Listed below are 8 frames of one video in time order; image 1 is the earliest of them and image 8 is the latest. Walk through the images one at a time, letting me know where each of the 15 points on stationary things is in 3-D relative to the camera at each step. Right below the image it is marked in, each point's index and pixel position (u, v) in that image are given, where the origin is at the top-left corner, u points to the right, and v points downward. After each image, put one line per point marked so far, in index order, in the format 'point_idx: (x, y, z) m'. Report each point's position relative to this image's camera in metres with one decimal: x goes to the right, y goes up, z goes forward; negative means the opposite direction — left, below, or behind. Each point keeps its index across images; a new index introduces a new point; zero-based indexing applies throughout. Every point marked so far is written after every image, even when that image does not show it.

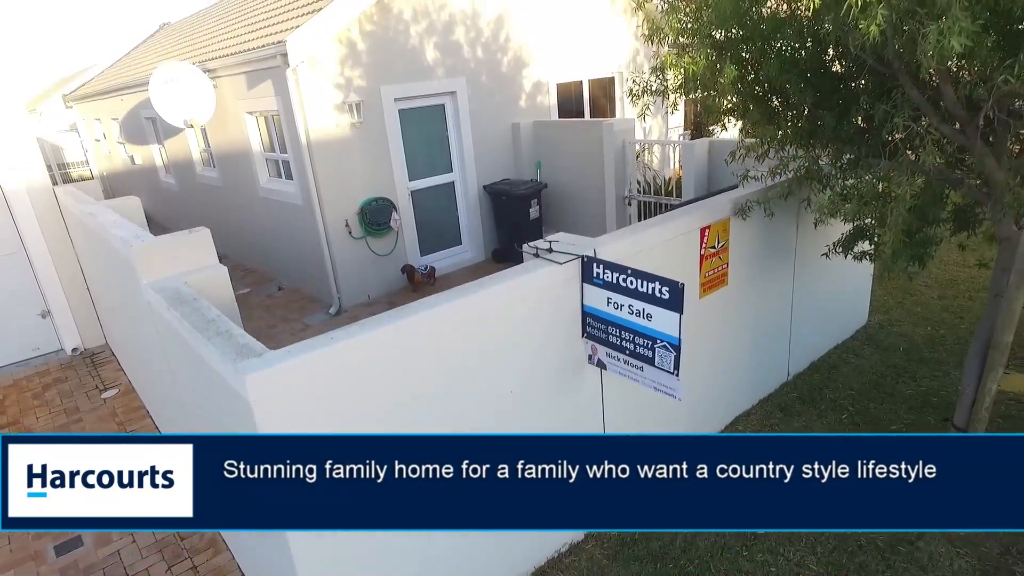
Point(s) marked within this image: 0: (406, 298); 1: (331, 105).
0: (-1.4, -0.1, +8.0) m
1: (-2.1, +2.1, +7.2) m
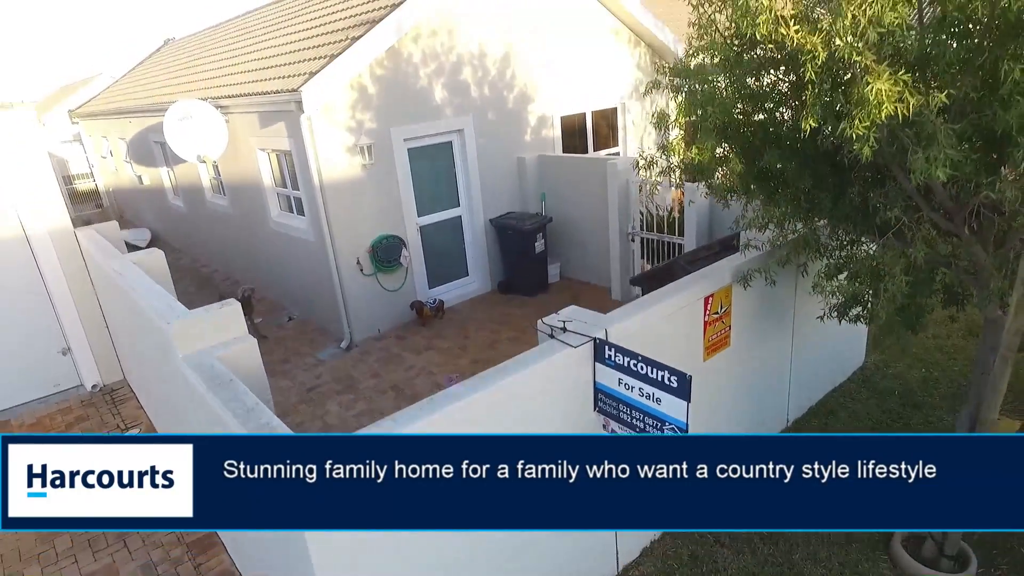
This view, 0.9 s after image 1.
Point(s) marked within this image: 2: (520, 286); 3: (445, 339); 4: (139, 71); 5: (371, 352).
0: (-1.3, -0.6, +8.2) m
1: (-2.1, +1.7, +7.4) m
2: (+0.1, +0.1, +9.0) m
3: (-0.8, -0.7, +7.9) m
4: (-11.8, +6.8, +19.4) m
5: (-1.8, -0.8, +7.8) m
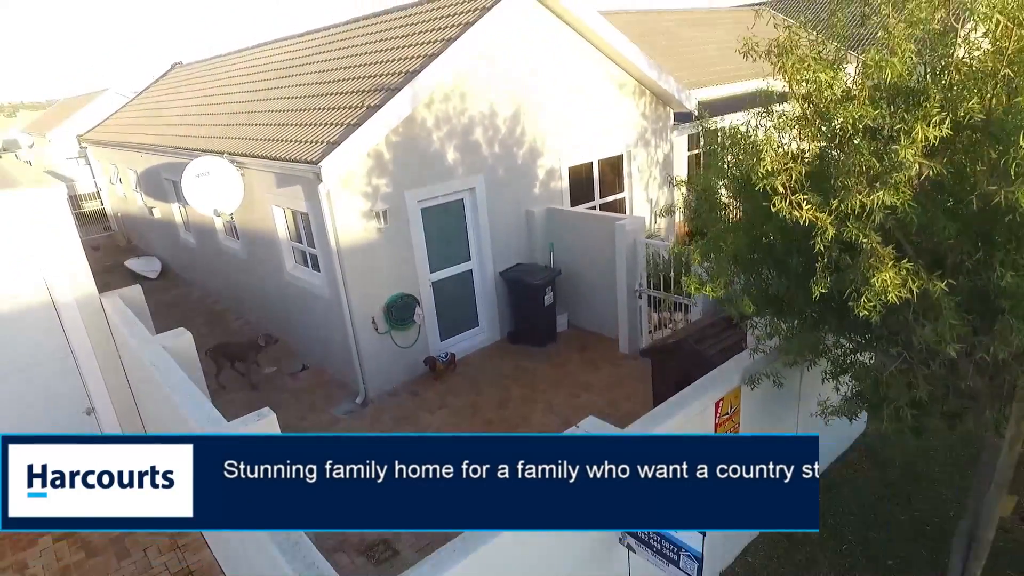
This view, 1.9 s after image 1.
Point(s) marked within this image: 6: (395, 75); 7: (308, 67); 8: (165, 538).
0: (-1.1, -1.4, +8.4) m
1: (-1.9, +0.9, +7.6) m
2: (+0.3, -0.7, +9.2) m
3: (-0.7, -1.4, +8.1) m
4: (-11.7, +6.0, +19.7) m
5: (-1.6, -1.6, +8.0) m
6: (-1.6, +2.8, +8.3) m
7: (-3.8, +4.0, +11.3) m
8: (-3.5, -2.5, +6.2) m
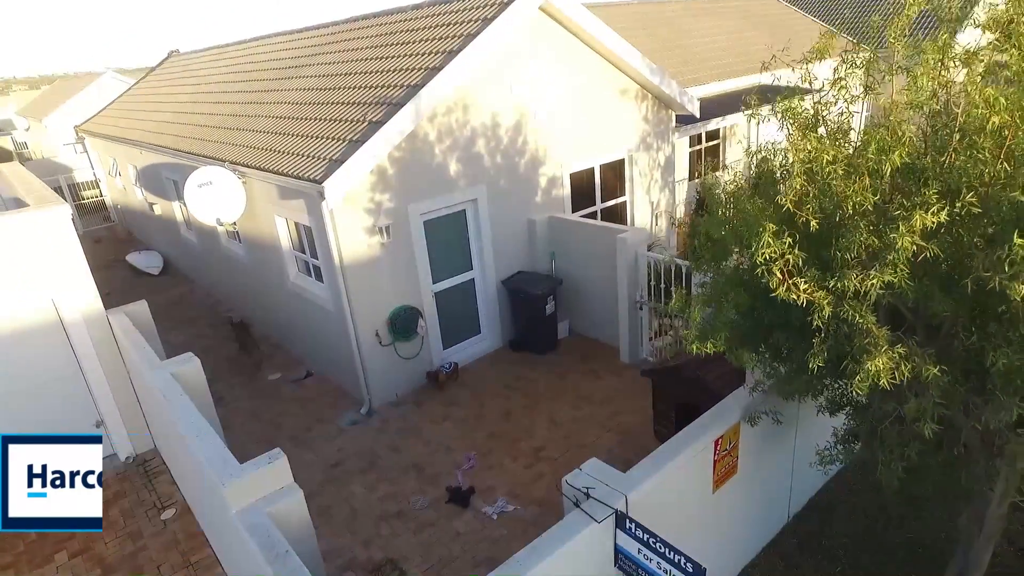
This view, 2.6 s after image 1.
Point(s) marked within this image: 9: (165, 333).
0: (-1.1, -1.5, +8.5) m
1: (-1.9, +0.7, +7.7) m
2: (+0.3, -0.8, +9.3) m
3: (-0.7, -1.6, +8.2) m
4: (-11.7, +6.3, +19.5) m
5: (-1.6, -1.7, +8.1) m
6: (-1.5, +2.6, +8.2) m
7: (-3.7, +4.0, +11.2) m
8: (-3.4, -2.7, +6.3) m
9: (-6.8, -0.9, +12.0) m
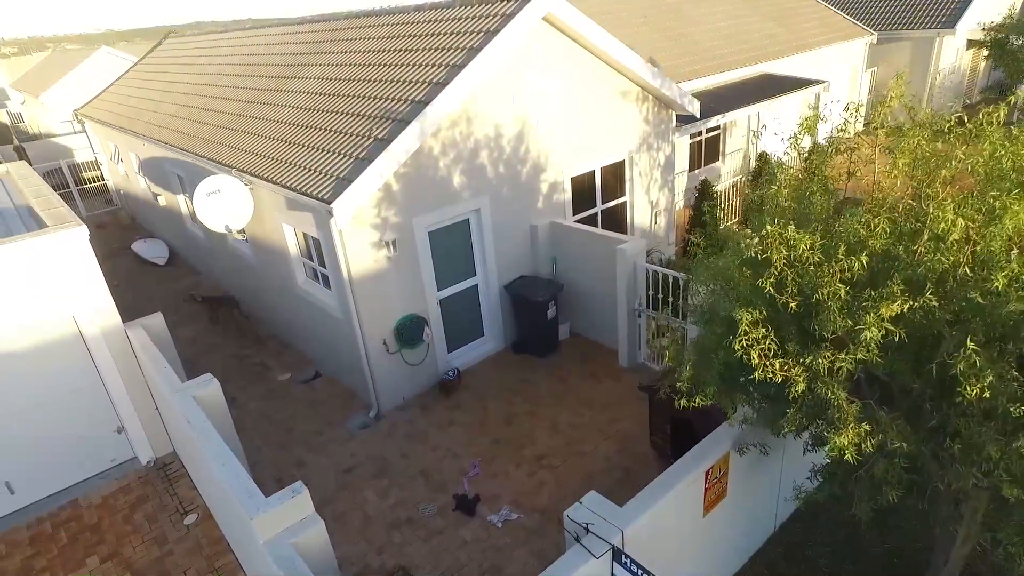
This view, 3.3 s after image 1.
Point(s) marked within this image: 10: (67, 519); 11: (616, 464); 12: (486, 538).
0: (-1.1, -1.6, +8.9) m
1: (-1.8, +0.6, +7.9) m
2: (+0.3, -0.9, +9.6) m
3: (-0.6, -1.7, +8.6) m
4: (-11.7, +6.8, +19.4) m
5: (-1.6, -1.9, +8.5) m
6: (-1.5, +2.5, +8.4) m
7: (-3.7, +4.0, +11.2) m
8: (-3.4, -3.0, +6.7) m
9: (-6.7, -0.8, +12.3) m
10: (-5.4, -2.8, +7.5) m
11: (+1.3, -2.1, +7.4) m
12: (-0.3, -2.7, +6.5) m
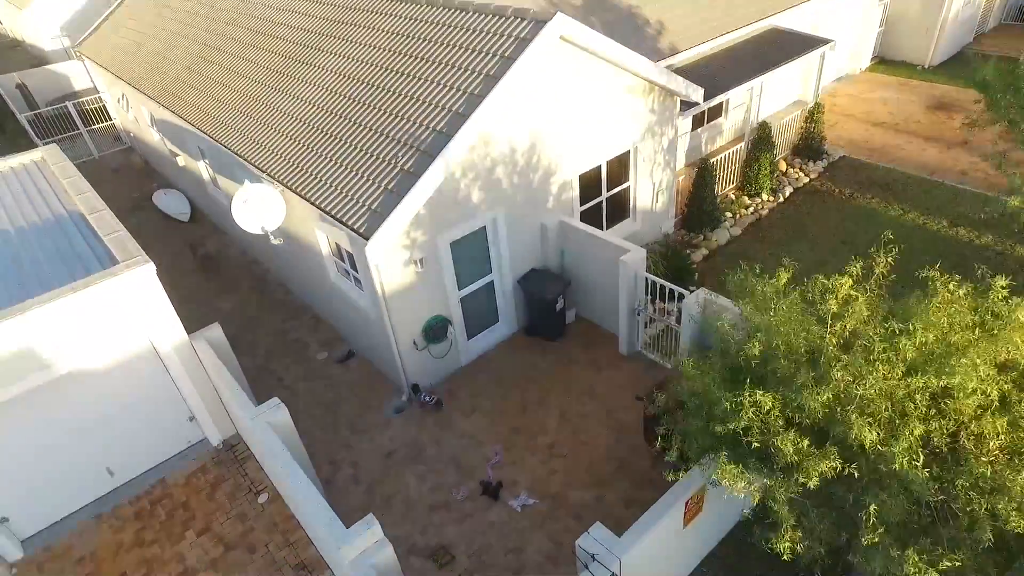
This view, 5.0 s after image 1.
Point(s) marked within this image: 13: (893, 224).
0: (-0.9, -1.6, +10.2) m
1: (-1.6, +0.3, +8.9) m
2: (+0.5, -0.8, +10.8) m
3: (-0.4, -1.8, +9.9) m
4: (-11.5, +8.5, +19.0) m
5: (-1.3, -2.0, +9.9) m
6: (-1.3, +2.3, +8.9) m
7: (-3.5, +4.3, +11.5) m
8: (-3.2, -3.3, +8.4) m
9: (-6.5, -0.2, +13.4) m
10: (-5.2, -3.1, +9.0) m
11: (+1.5, -2.4, +8.9) m
12: (0.0, -3.1, +8.1) m
13: (+8.1, +1.3, +13.1) m
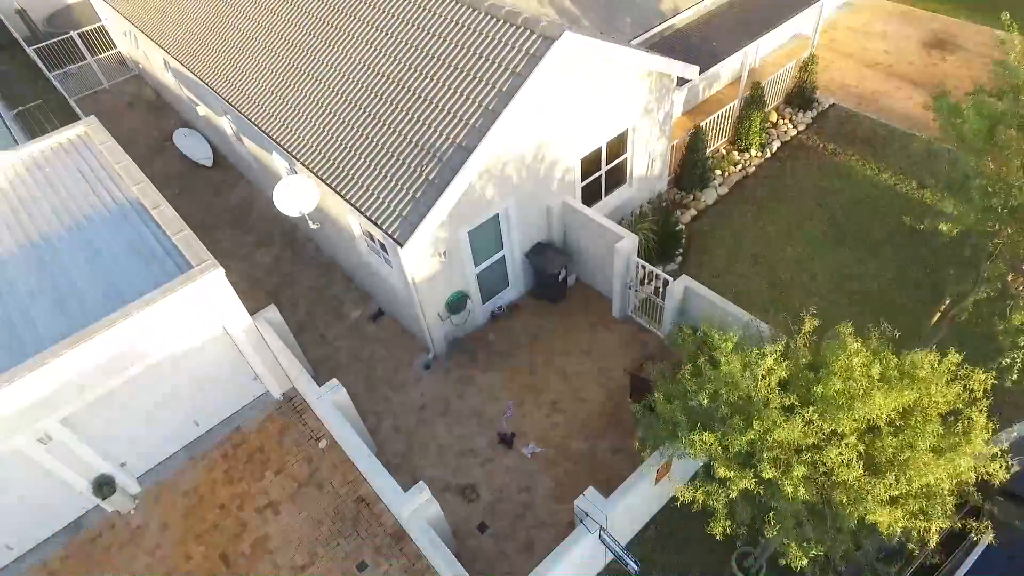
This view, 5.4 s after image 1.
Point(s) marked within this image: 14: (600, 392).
0: (-0.7, -1.2, +12.1) m
1: (-1.5, +0.5, +10.4) m
2: (+0.7, -0.2, +12.5) m
3: (-0.2, -1.4, +11.9) m
4: (-11.4, +10.5, +18.6) m
5: (-1.2, -1.5, +11.8) m
6: (-1.1, +2.5, +10.0) m
7: (-3.3, +4.9, +12.1) m
8: (-3.0, -3.2, +10.6) m
9: (-6.4, +0.9, +14.9) m
10: (-5.0, -2.8, +11.2) m
11: (+1.7, -2.1, +10.9) m
12: (+0.1, -3.0, +10.4) m
13: (+8.3, +2.4, +14.4) m
14: (+1.6, -1.9, +11.2) m
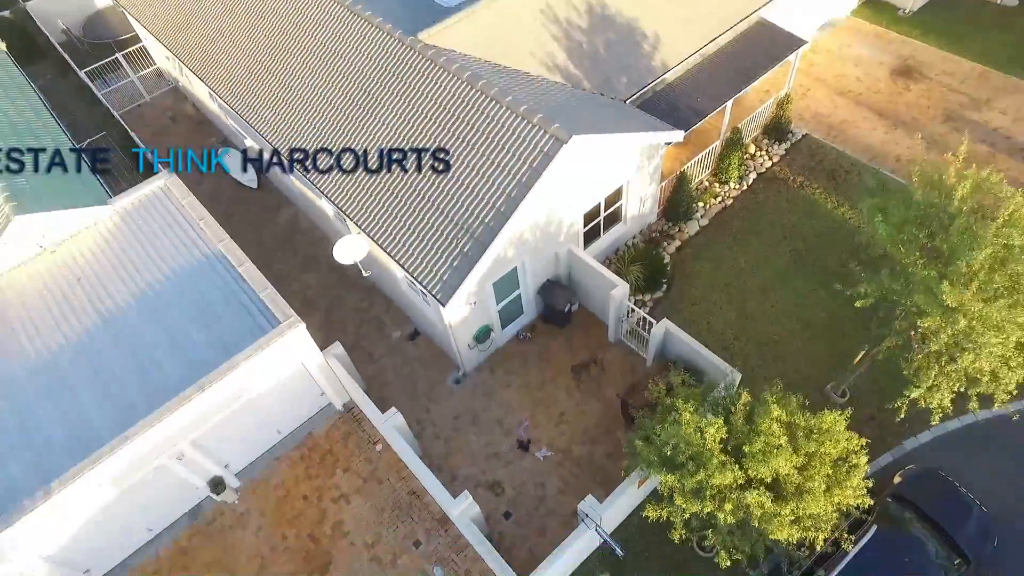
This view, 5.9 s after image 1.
0: (-0.3, -1.9, +14.9) m
1: (-1.1, -0.4, +13.1) m
2: (+1.0, -0.9, +15.3) m
3: (+0.1, -2.1, +14.7) m
4: (-11.1, +10.4, +20.2) m
5: (-0.8, -2.3, +14.7) m
6: (-0.8, +1.5, +12.5) m
7: (-3.0, +4.1, +14.4) m
8: (-2.6, -4.1, +13.7) m
9: (-6.0, +0.4, +17.6) m
10: (-4.6, -3.6, +14.2) m
11: (+2.0, -3.0, +13.9) m
12: (+0.5, -3.9, +13.4) m
13: (+8.6, +1.9, +16.9) m
14: (+1.9, -2.7, +14.1) m
